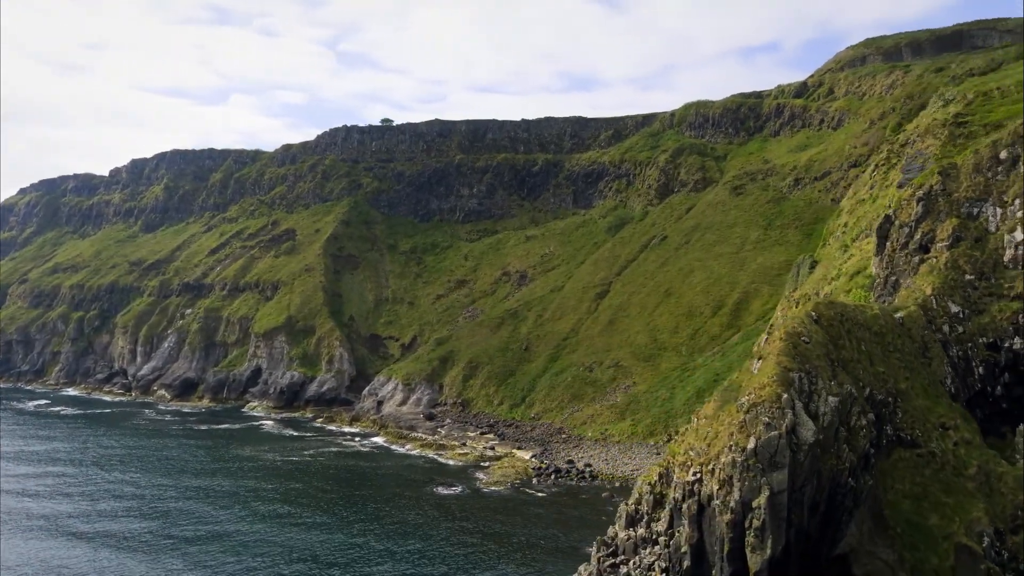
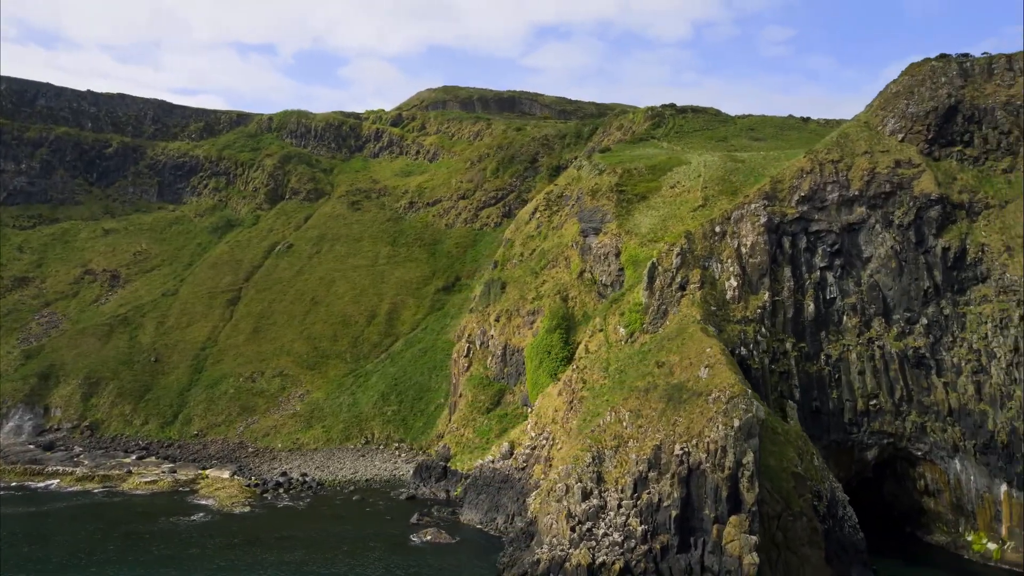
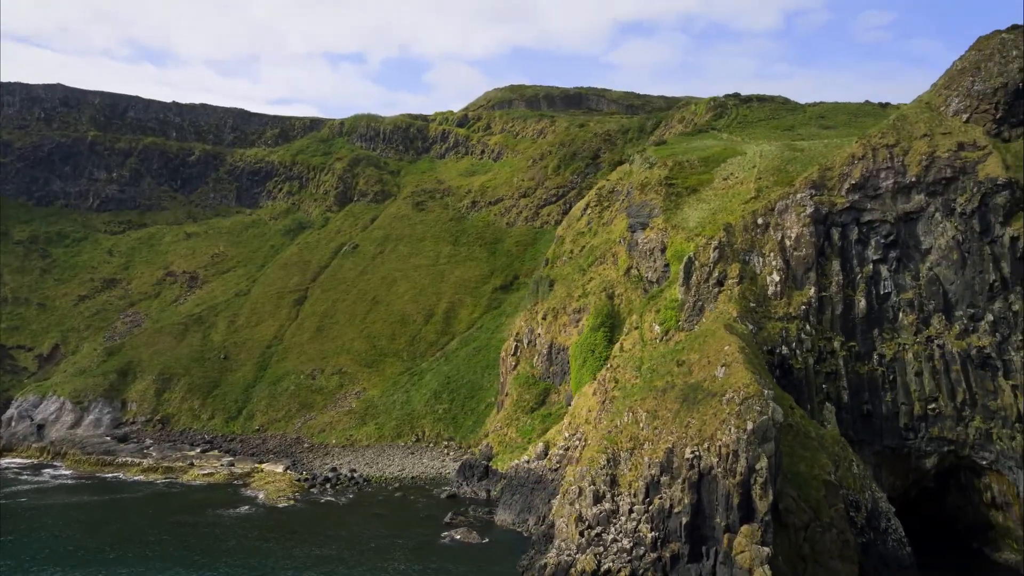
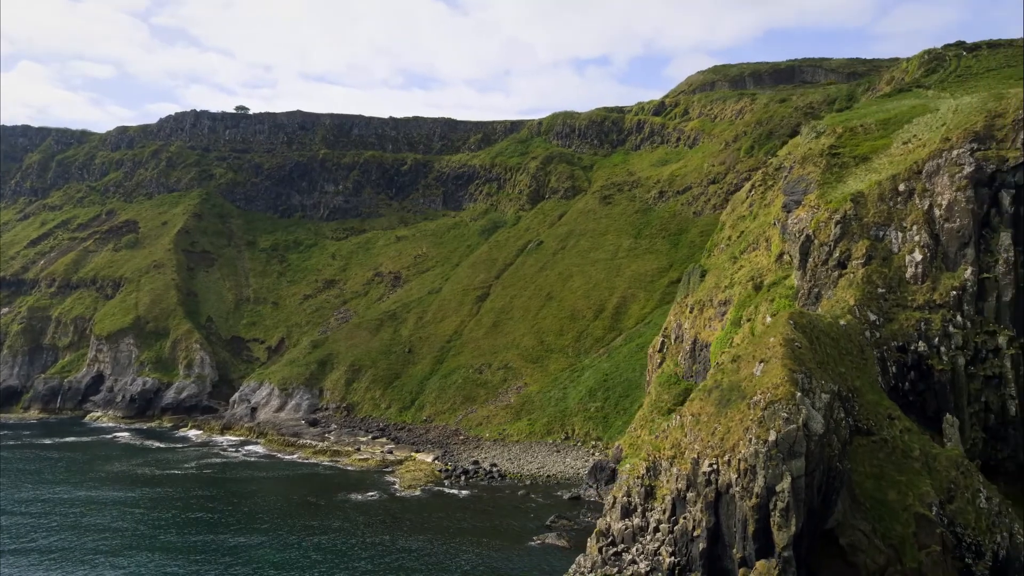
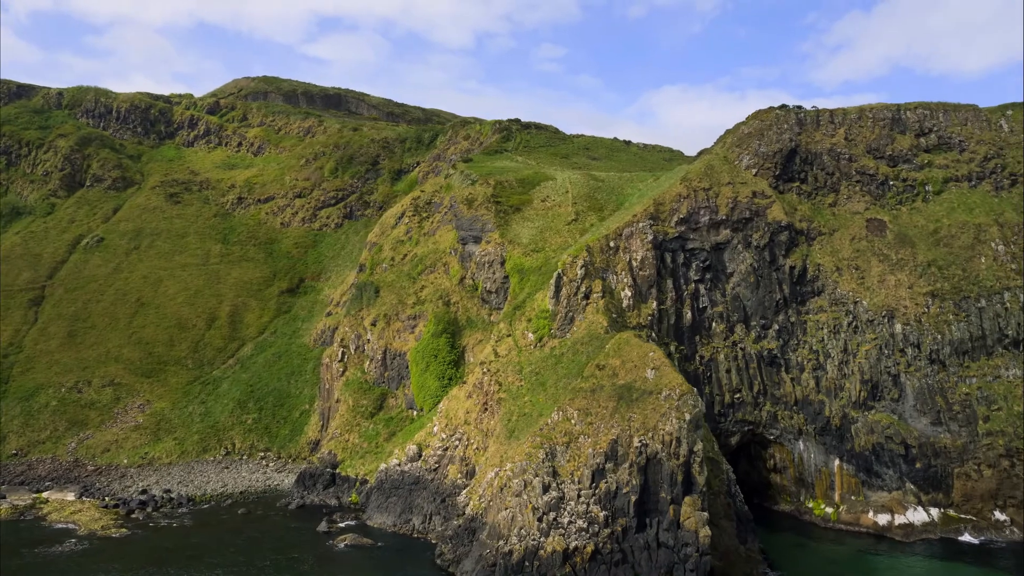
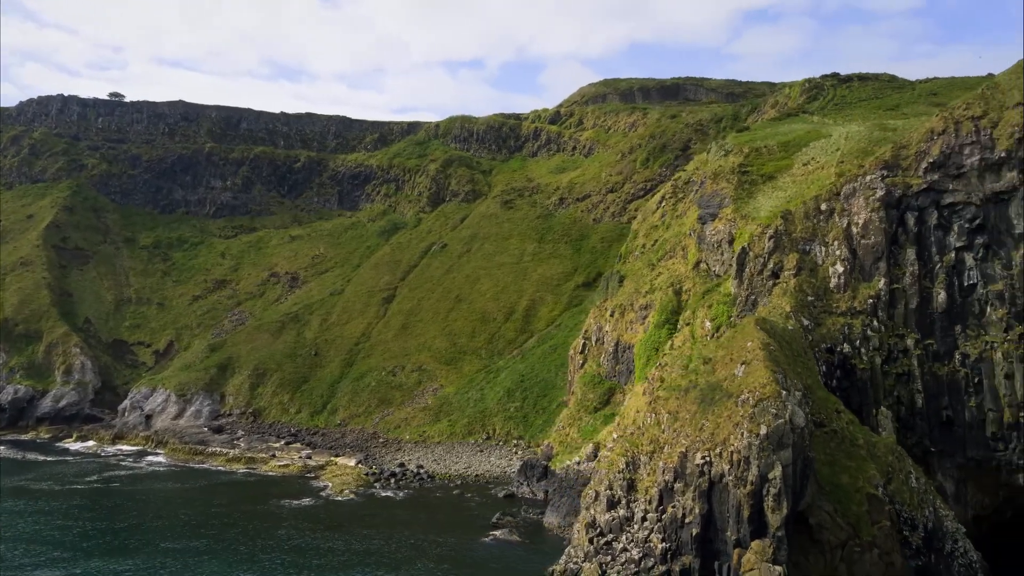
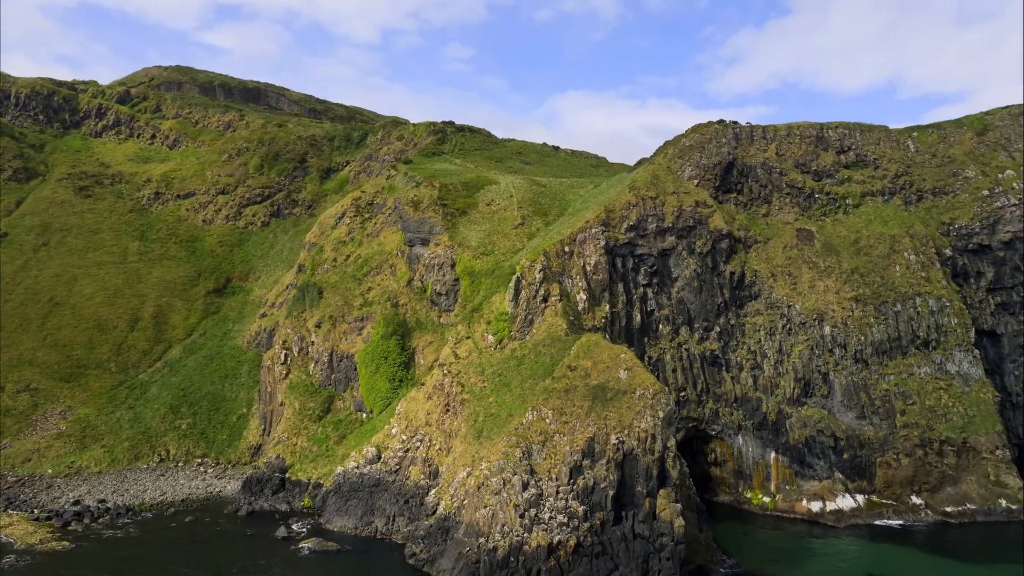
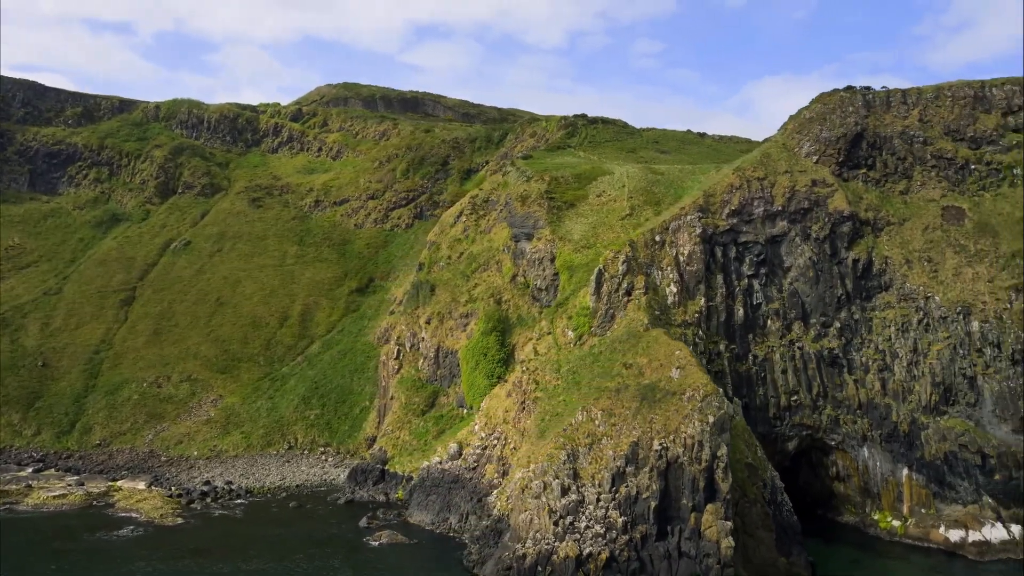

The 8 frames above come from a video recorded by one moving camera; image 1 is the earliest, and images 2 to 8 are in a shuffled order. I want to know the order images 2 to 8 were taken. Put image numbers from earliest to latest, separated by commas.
4, 6, 3, 2, 8, 5, 7
